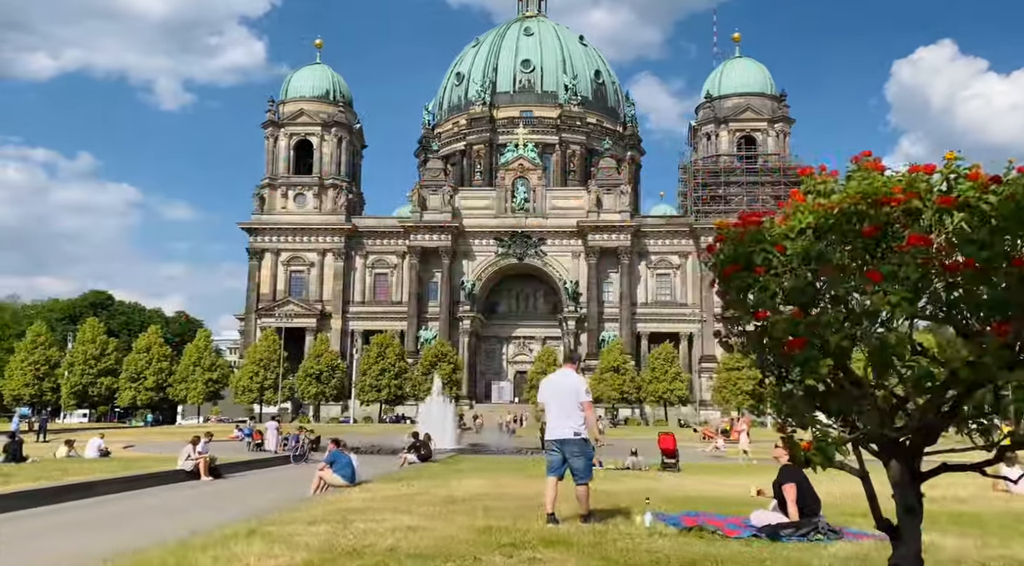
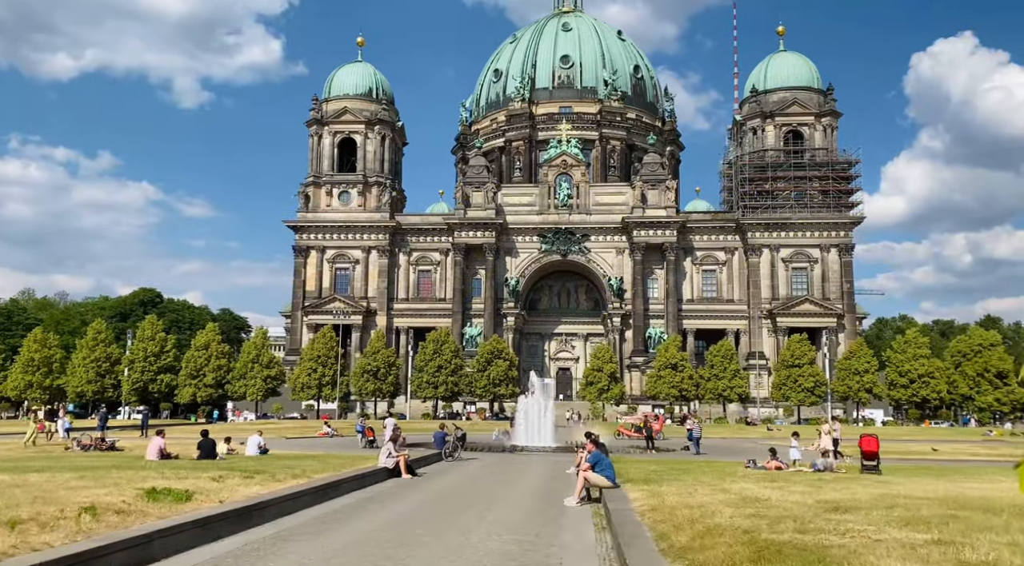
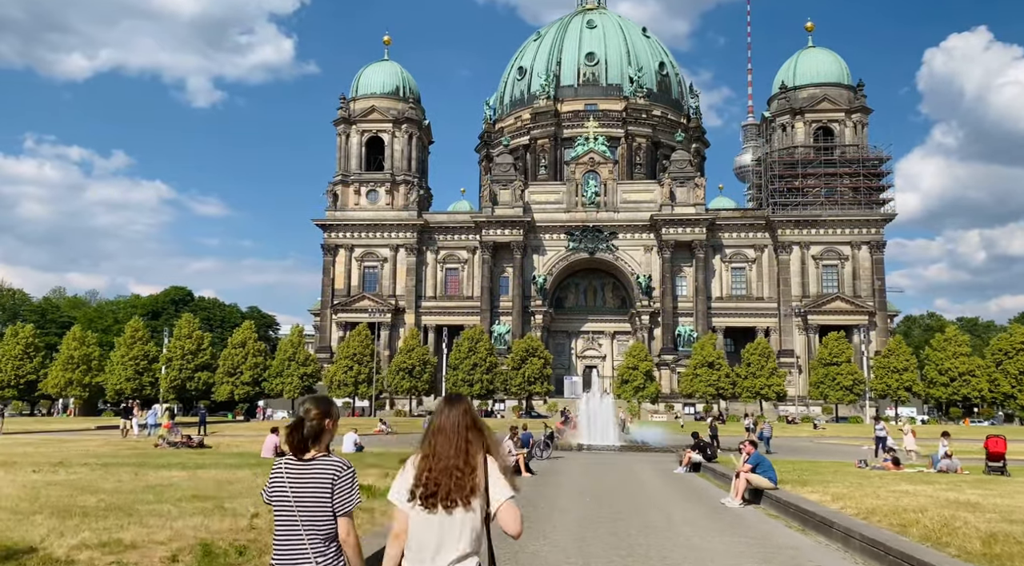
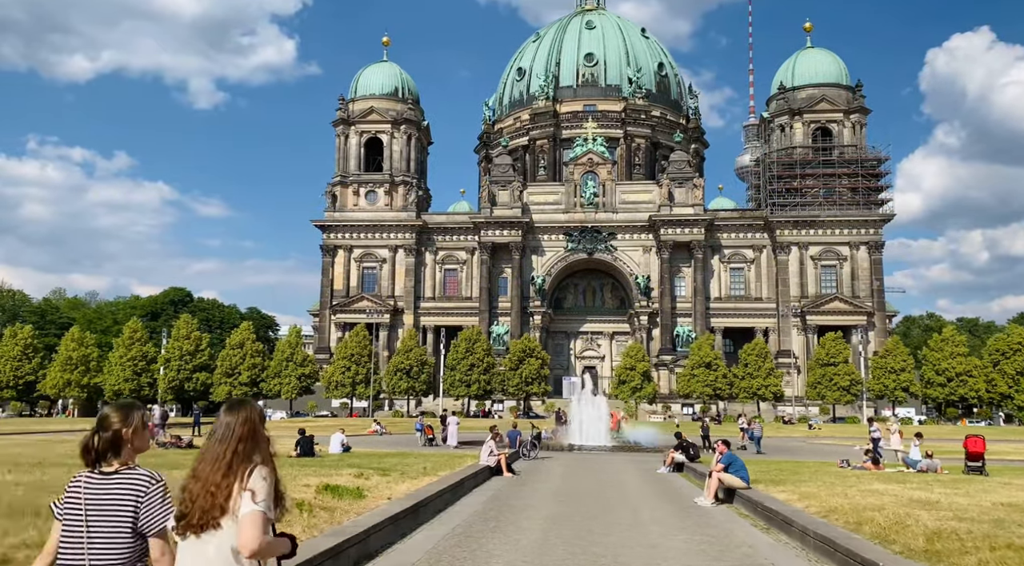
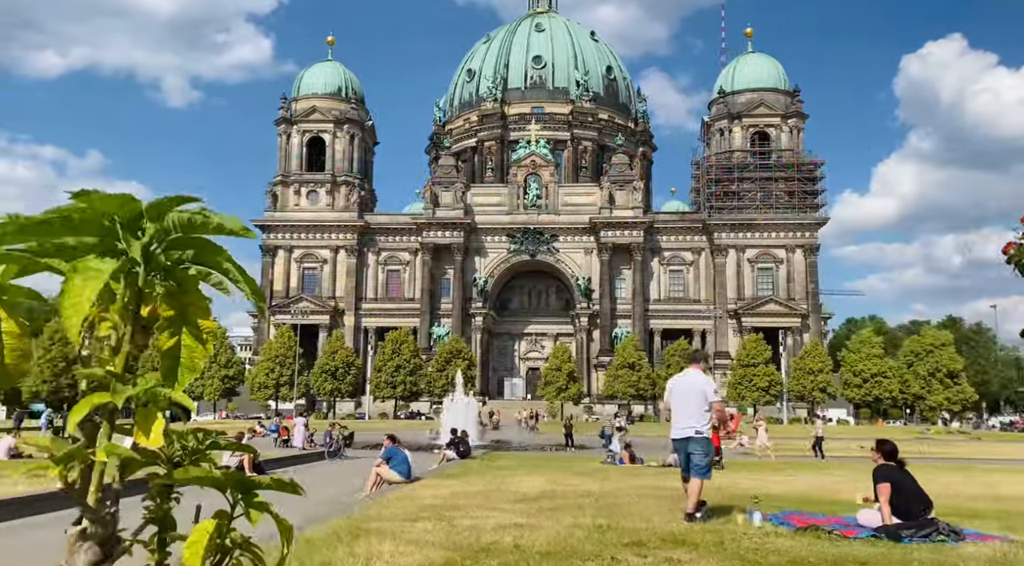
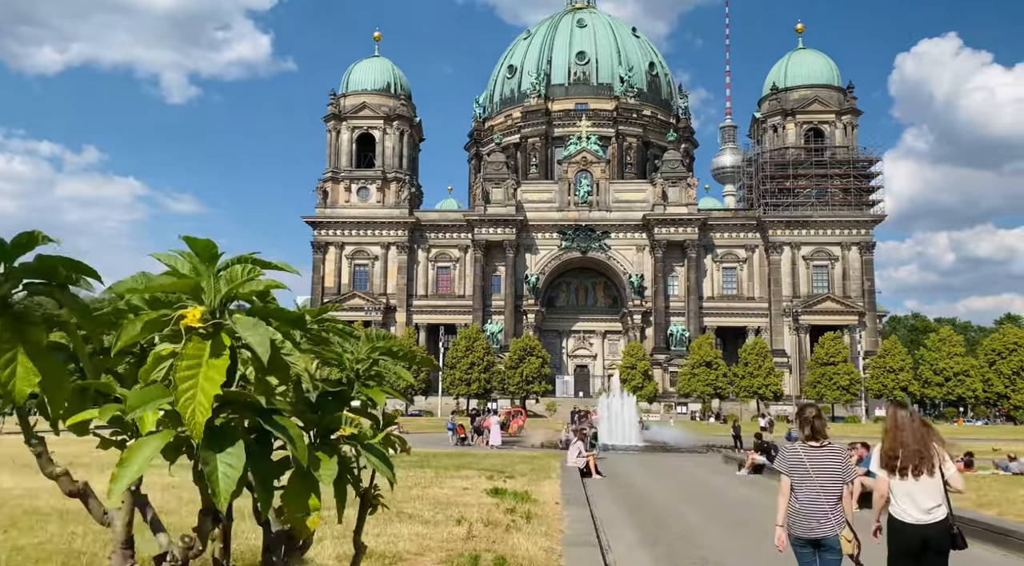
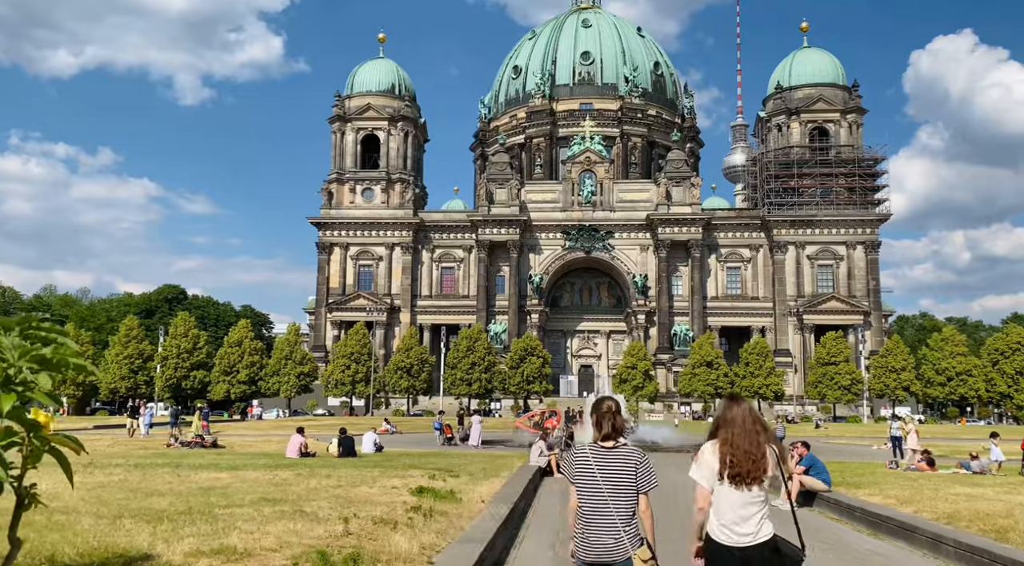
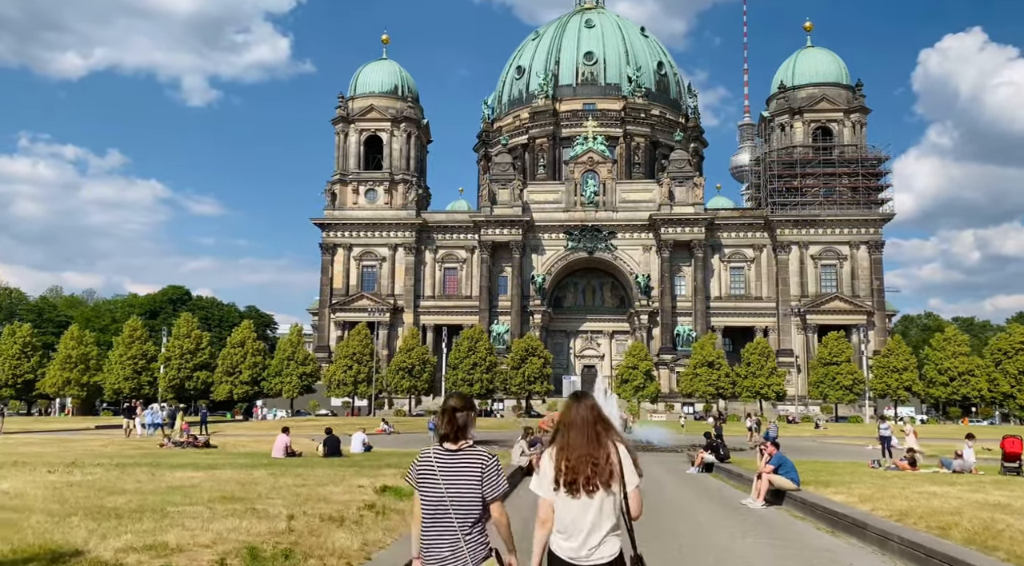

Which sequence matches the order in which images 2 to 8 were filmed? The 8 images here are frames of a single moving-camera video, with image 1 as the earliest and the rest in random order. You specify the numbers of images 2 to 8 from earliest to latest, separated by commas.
5, 2, 4, 3, 8, 7, 6
